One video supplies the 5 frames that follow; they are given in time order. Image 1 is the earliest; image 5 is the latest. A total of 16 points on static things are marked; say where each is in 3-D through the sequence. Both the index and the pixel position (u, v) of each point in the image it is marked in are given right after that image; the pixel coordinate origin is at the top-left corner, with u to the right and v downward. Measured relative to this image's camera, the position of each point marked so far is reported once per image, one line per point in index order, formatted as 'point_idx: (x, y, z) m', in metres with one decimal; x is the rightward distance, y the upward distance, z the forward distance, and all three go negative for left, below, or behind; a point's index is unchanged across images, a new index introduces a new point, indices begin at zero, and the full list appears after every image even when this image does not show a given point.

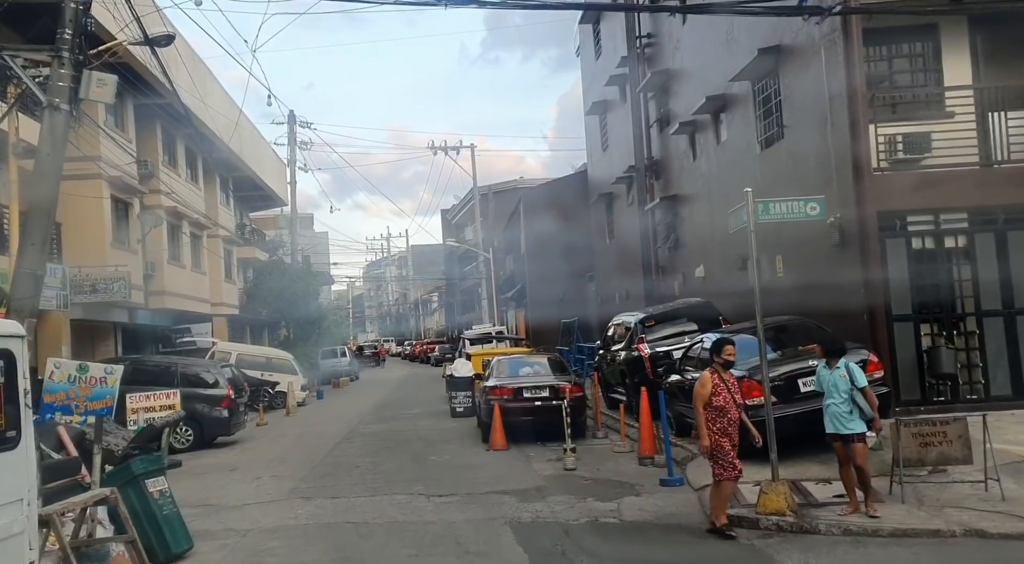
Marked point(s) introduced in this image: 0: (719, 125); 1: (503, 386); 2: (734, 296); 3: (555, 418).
0: (+4.2, +3.2, +16.7) m
1: (-0.2, -1.9, +14.8) m
2: (+4.4, -0.3, +16.1) m
3: (+0.8, -2.4, +14.6) m
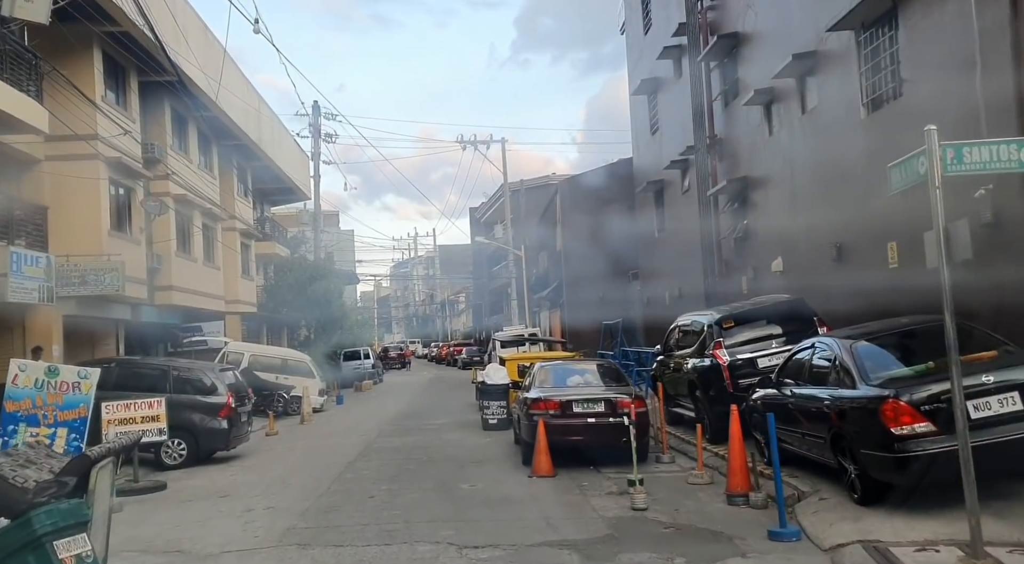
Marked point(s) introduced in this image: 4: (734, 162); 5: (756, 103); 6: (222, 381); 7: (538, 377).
0: (+5.0, +3.3, +14.1) m
1: (+0.5, -1.7, +12.3) m
2: (+5.1, -0.2, +13.5) m
3: (+1.4, -2.3, +12.1) m
4: (+4.8, +2.6, +17.9) m
5: (+4.7, +3.5, +16.1) m
6: (-5.4, -1.9, +15.7) m
7: (+0.4, -1.5, +13.8) m
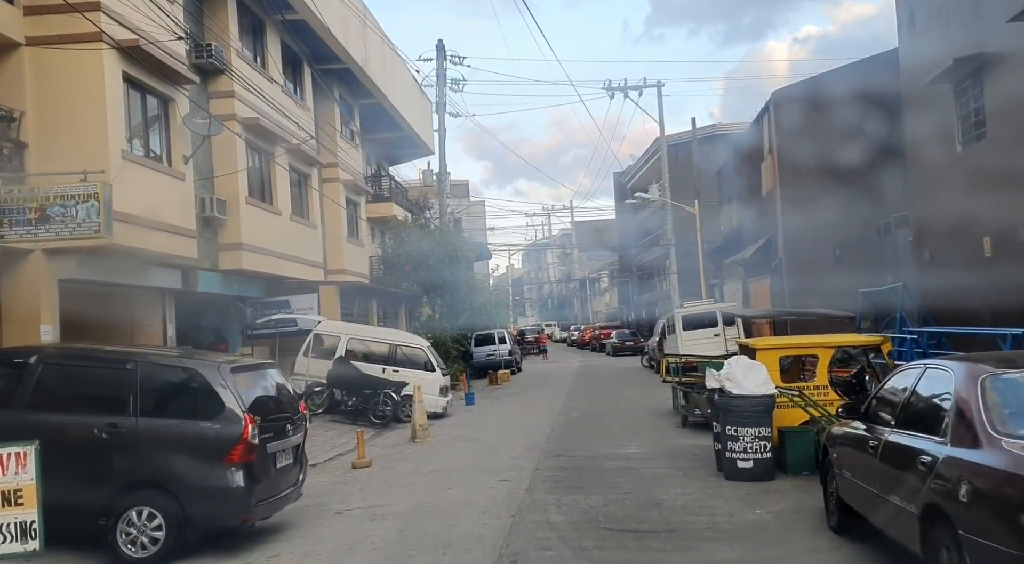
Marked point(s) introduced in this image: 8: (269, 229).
0: (+7.4, +4.1, +4.9) m
1: (+2.7, -1.0, +3.9) m
2: (+7.5, +0.7, +4.3) m
3: (+3.6, -1.5, +3.6) m
4: (+7.8, +3.5, +8.7) m
5: (+7.4, +4.4, +6.9) m
6: (-2.6, -1.1, +8.2) m
7: (+2.8, -0.7, +5.4) m
8: (-5.8, +1.3, +19.8) m
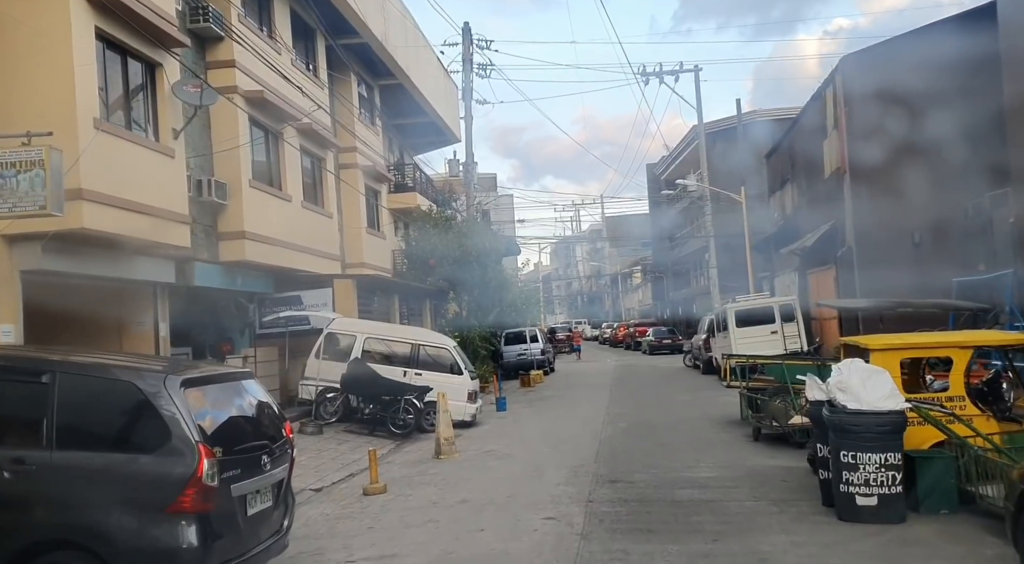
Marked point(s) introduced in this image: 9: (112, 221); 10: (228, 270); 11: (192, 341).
0: (+7.6, +4.3, +2.4) m
1: (+3.0, -0.8, +1.6) m
2: (+7.7, +0.9, +1.9) m
3: (+3.9, -1.3, +1.3) m
4: (+8.1, +3.7, +6.3) m
5: (+7.7, +4.5, +4.5) m
6: (-2.2, -0.9, +6.1) m
7: (+3.1, -0.6, +3.1) m
8: (-5.1, +1.4, +17.8) m
9: (-5.8, +0.9, +12.0) m
10: (-5.7, +0.3, +16.5) m
11: (-6.5, -1.2, +16.8) m
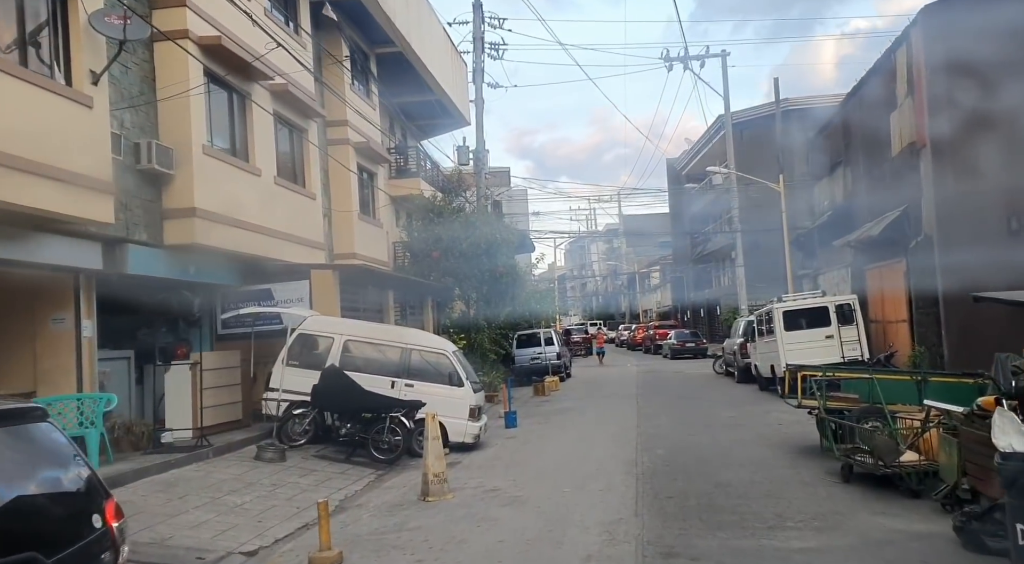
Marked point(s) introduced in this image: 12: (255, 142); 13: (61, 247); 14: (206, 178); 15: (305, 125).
0: (+7.6, +4.4, -0.8) m
1: (+2.9, -0.7, -1.6) m
2: (+7.7, +1.0, -1.3) m
3: (+3.8, -1.2, -1.9) m
4: (+8.2, +3.8, +3.0) m
5: (+7.8, +4.7, +1.2) m
6: (-2.2, -0.8, +3.0) m
7: (+3.1, -0.4, 0.0) m
8: (-4.8, +1.6, +14.7) m
9: (-5.7, +1.1, +9.0) m
10: (-5.5, +0.5, +13.5) m
11: (-6.3, -1.0, +13.8) m
12: (-4.8, +2.5, +15.5) m
13: (-6.1, +0.5, +11.2) m
14: (-5.0, +1.7, +13.4) m
15: (-4.5, +3.4, +18.2) m
